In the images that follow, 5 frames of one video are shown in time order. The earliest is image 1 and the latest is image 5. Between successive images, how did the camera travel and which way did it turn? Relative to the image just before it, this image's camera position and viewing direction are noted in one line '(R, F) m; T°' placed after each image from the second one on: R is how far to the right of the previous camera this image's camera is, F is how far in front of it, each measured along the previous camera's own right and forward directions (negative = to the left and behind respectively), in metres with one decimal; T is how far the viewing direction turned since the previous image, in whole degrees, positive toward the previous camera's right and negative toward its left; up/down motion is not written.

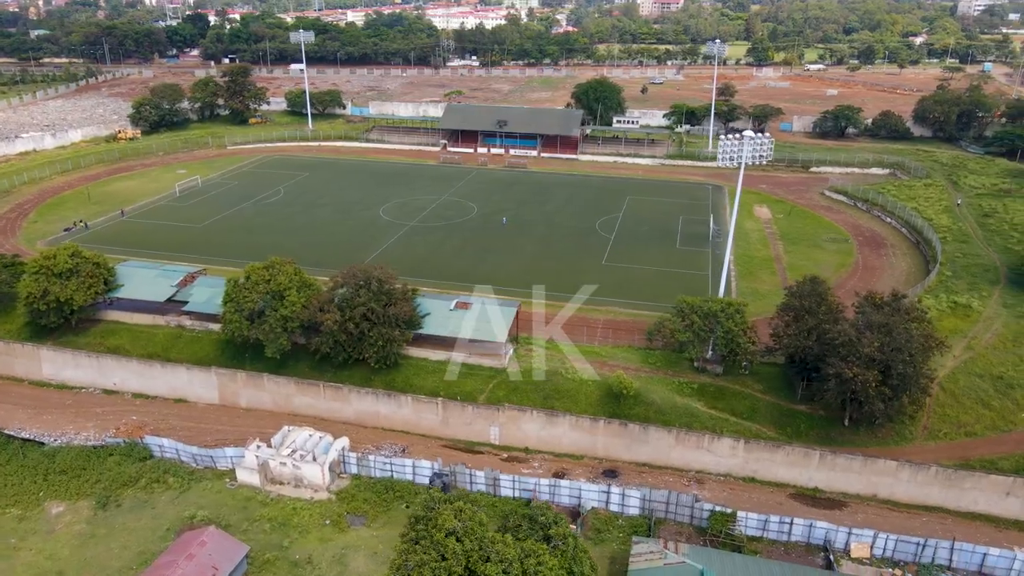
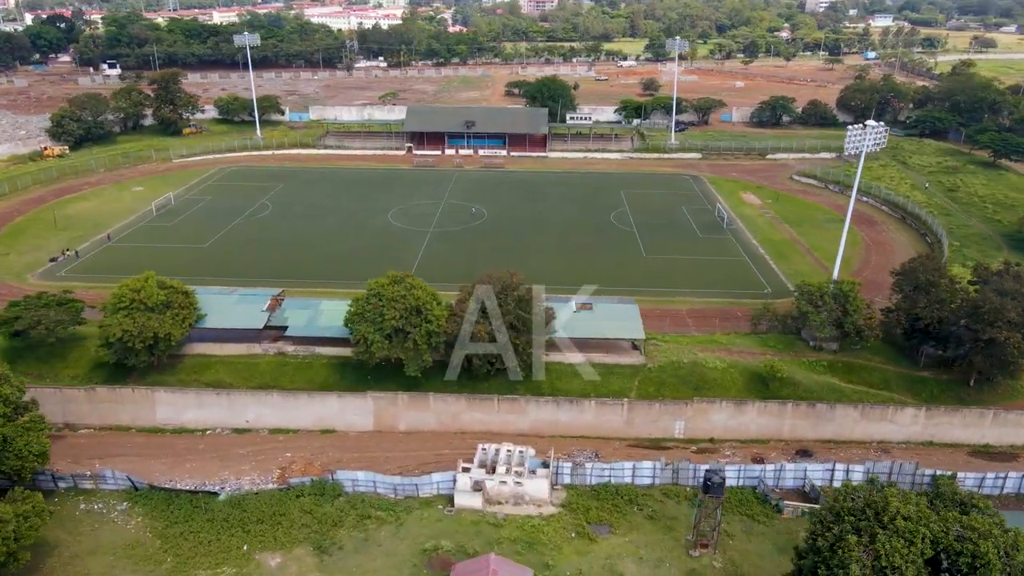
(-13.8, +1.4) m; +10°
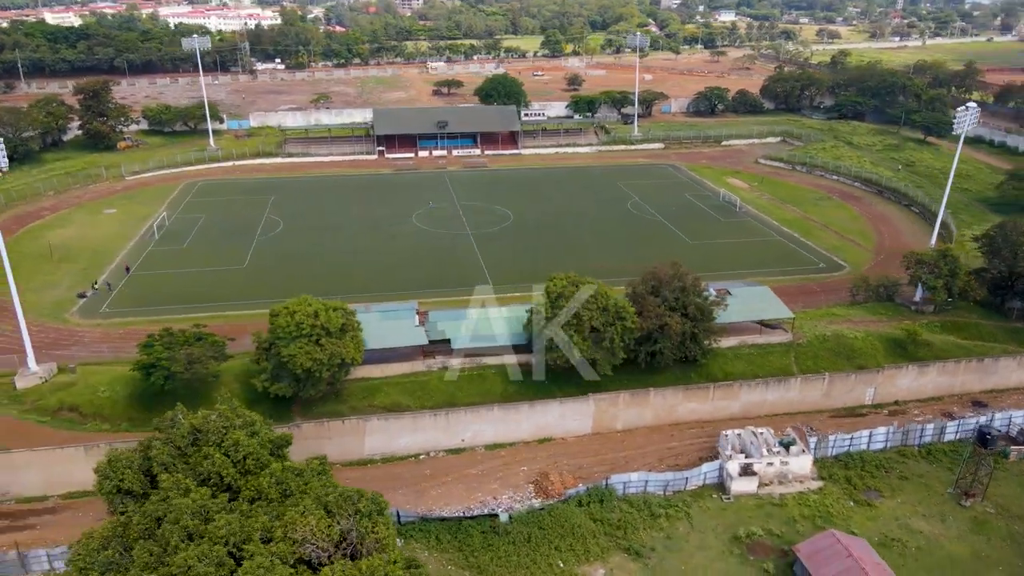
(-16.2, +1.7) m; +12°
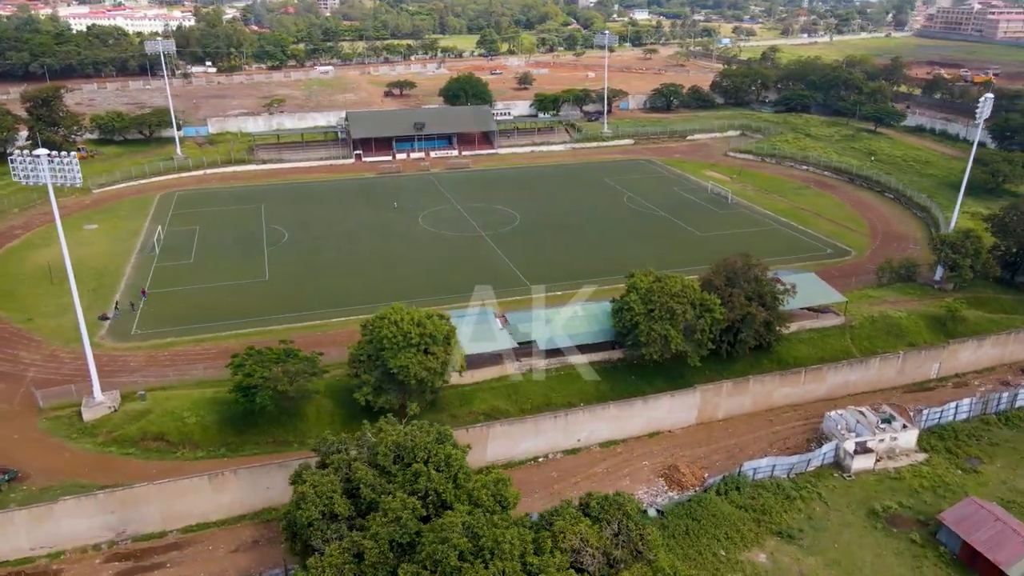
(-8.7, +0.6) m; +7°
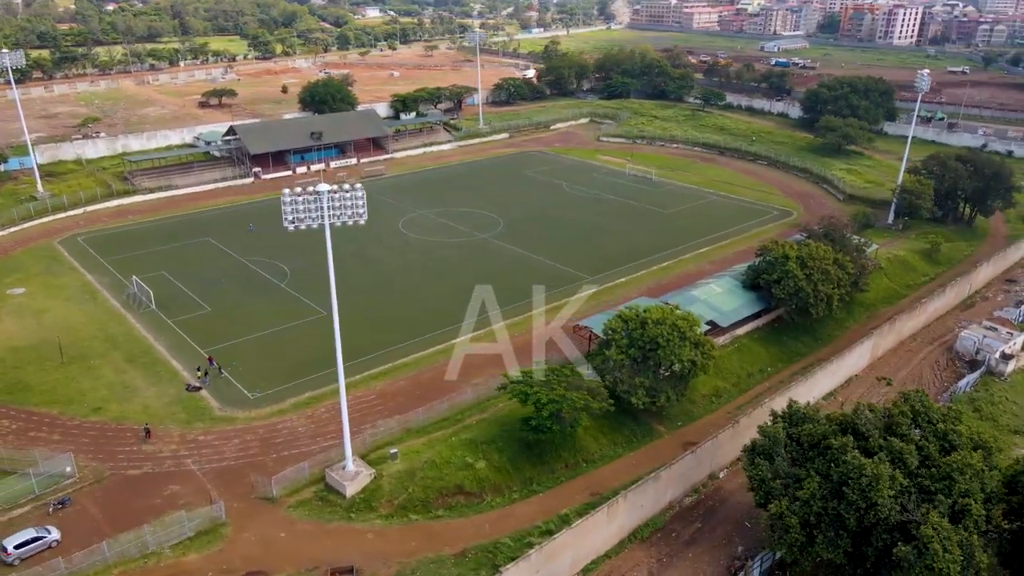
(-23.0, +4.5) m; +22°
